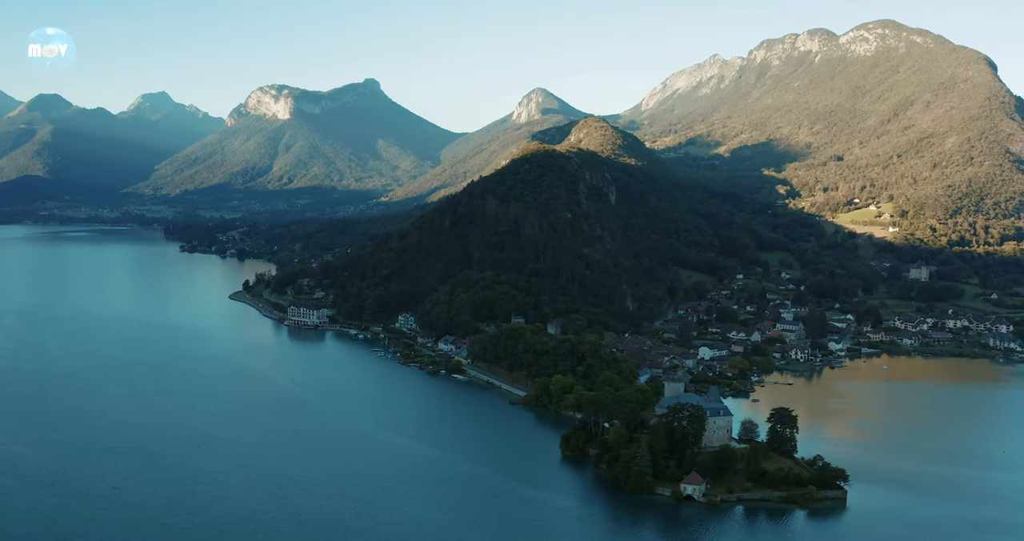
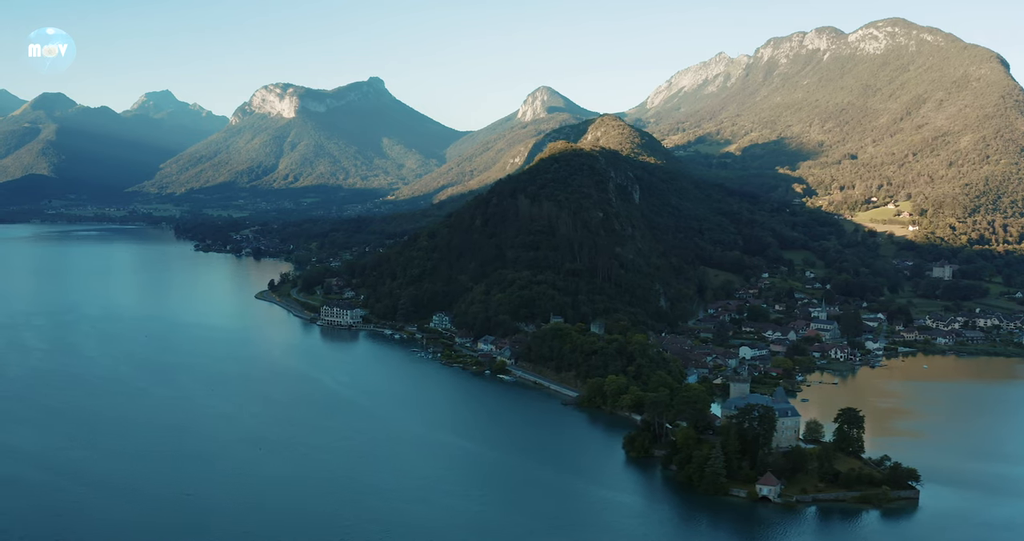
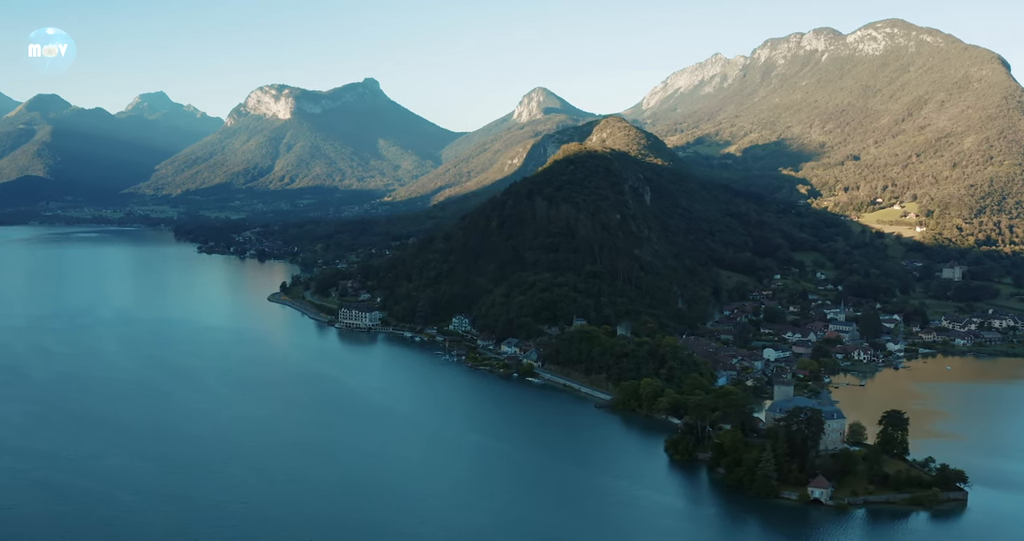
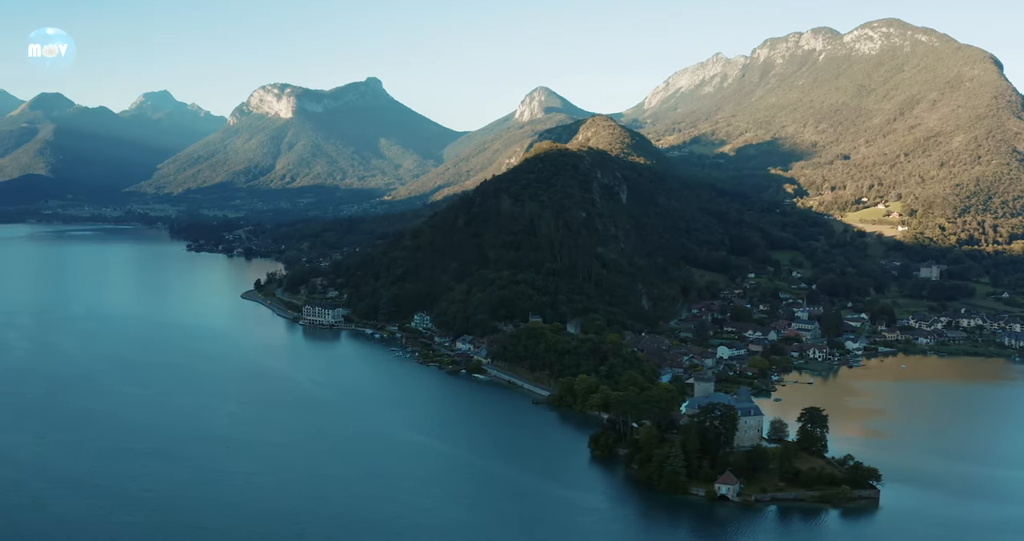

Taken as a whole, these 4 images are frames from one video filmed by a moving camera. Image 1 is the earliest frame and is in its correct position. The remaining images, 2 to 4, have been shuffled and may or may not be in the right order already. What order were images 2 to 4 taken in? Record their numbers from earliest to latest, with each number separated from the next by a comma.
4, 2, 3
